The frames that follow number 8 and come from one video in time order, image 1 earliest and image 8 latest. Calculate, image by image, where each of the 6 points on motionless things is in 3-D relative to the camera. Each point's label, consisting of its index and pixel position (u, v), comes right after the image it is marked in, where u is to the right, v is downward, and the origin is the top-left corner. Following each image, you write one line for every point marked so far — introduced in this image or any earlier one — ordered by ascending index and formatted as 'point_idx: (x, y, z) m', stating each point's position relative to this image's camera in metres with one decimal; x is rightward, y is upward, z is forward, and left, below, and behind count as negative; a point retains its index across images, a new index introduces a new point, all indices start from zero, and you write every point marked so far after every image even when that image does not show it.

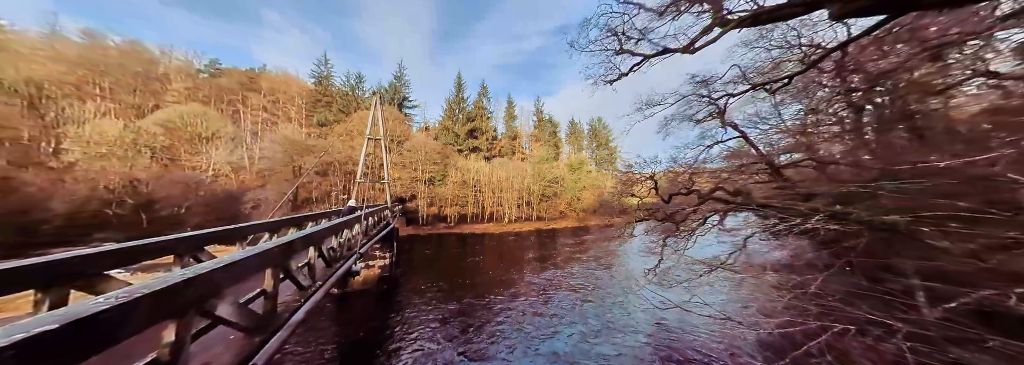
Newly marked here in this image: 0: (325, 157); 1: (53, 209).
0: (-11.2, +1.5, +14.0) m
1: (-16.6, -0.9, +9.0) m
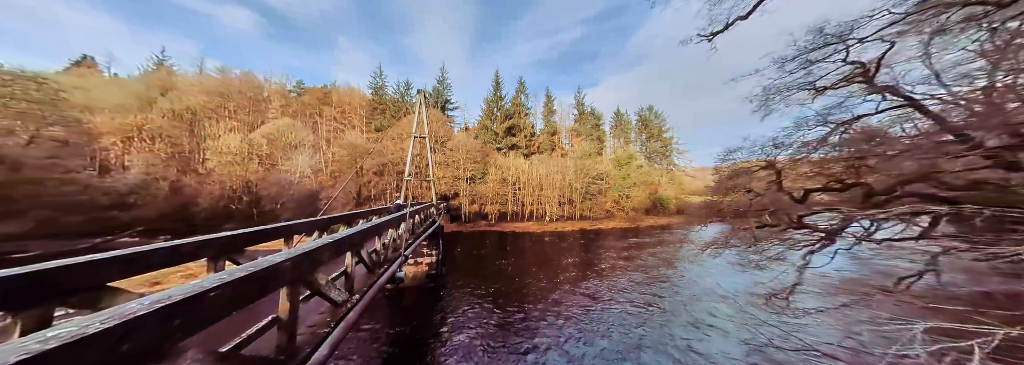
0: (-8.8, +1.6, +15.8) m
1: (-15.2, -1.0, +12.0) m
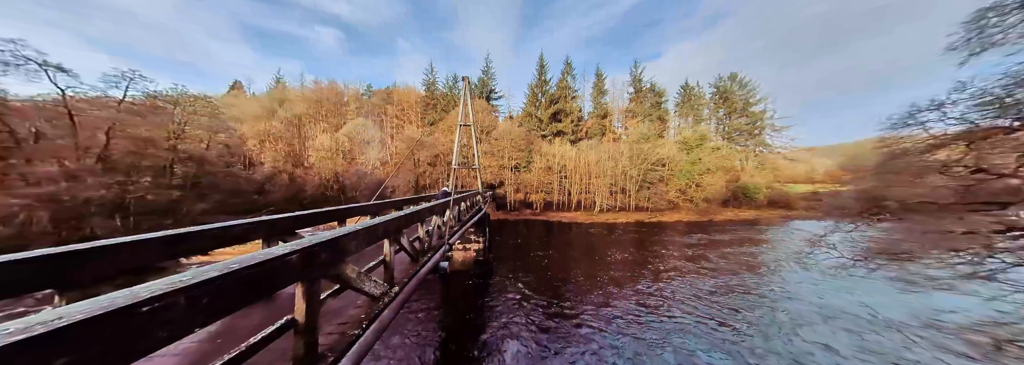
0: (-5.7, +2.3, +17.3) m
1: (-12.8, -0.4, +15.1) m
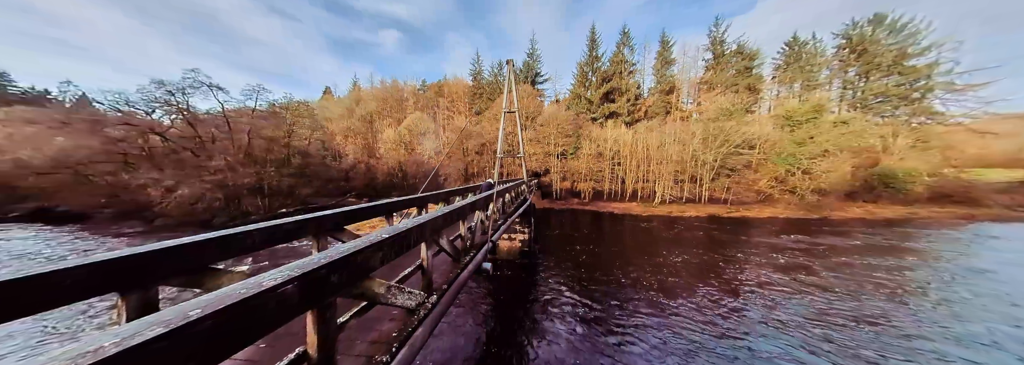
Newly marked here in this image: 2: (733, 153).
0: (-2.3, +3.1, +17.7) m
1: (-9.7, +0.4, +17.5) m
2: (+15.3, +2.0, +16.7) m
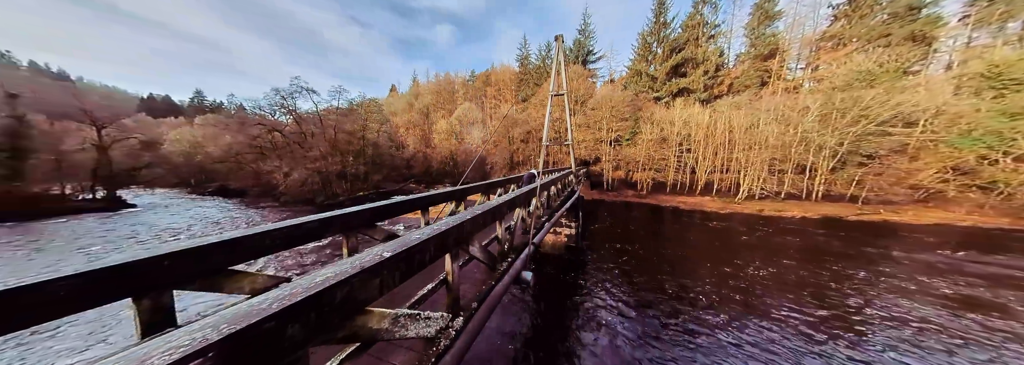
0: (+1.0, +3.9, +17.1) m
1: (-6.2, +1.3, +18.9) m
2: (+17.8, +2.5, +11.9) m
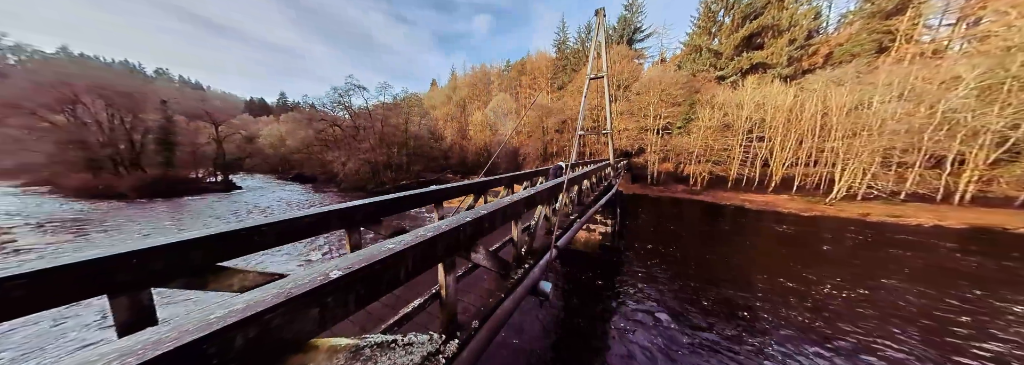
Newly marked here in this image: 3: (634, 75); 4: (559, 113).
0: (+3.3, +4.4, +16.3) m
1: (-3.4, +2.0, +19.5) m
2: (+18.8, +2.5, +7.9) m
3: (+9.2, +7.6, +17.3) m
4: (+3.2, +4.6, +16.4) m
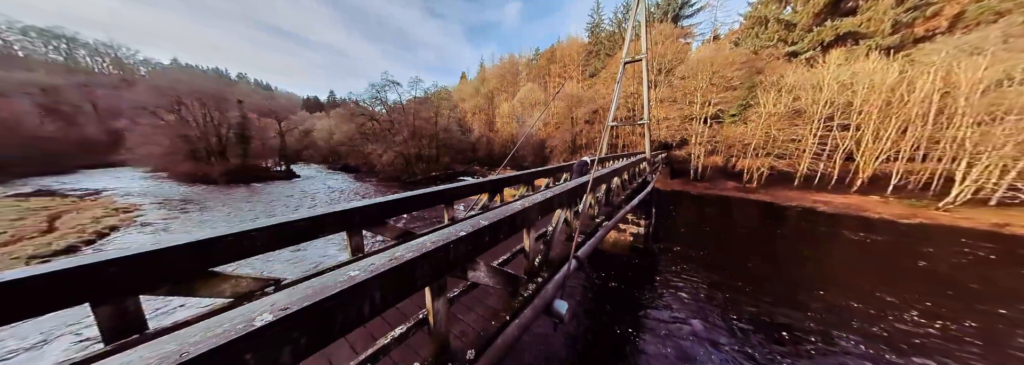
0: (+5.2, +4.8, +15.3) m
1: (-1.1, +2.6, +19.5) m
2: (+19.1, +2.3, +4.7) m
3: (+11.1, +7.9, +15.3) m
4: (+5.0, +5.0, +15.4) m
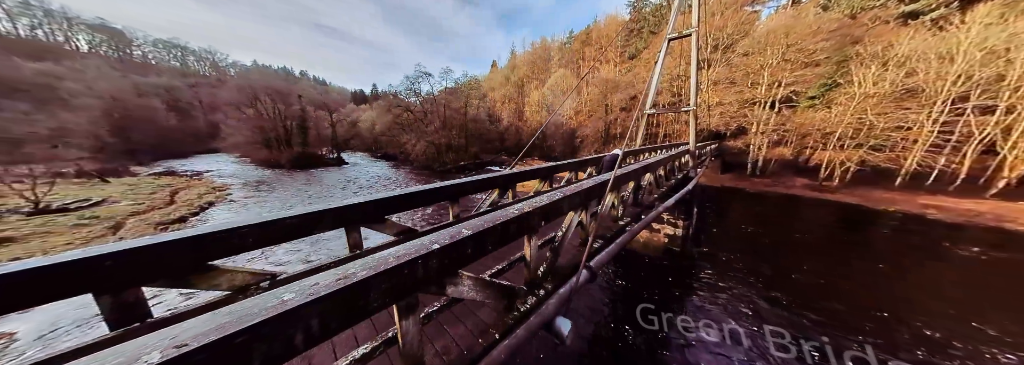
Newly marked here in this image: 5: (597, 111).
0: (+6.9, +5.2, +13.8) m
1: (+1.3, +3.4, +19.0) m
2: (+19.0, +1.9, +1.3) m
3: (+12.9, +8.1, +12.8) m
4: (+6.8, +5.4, +13.9) m
5: (+5.5, +4.4, +15.1) m
